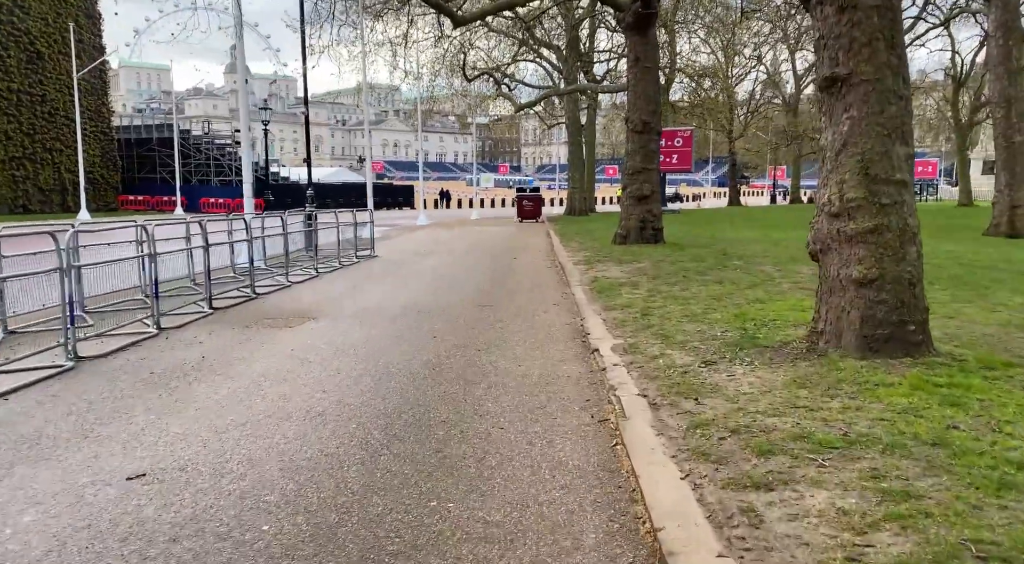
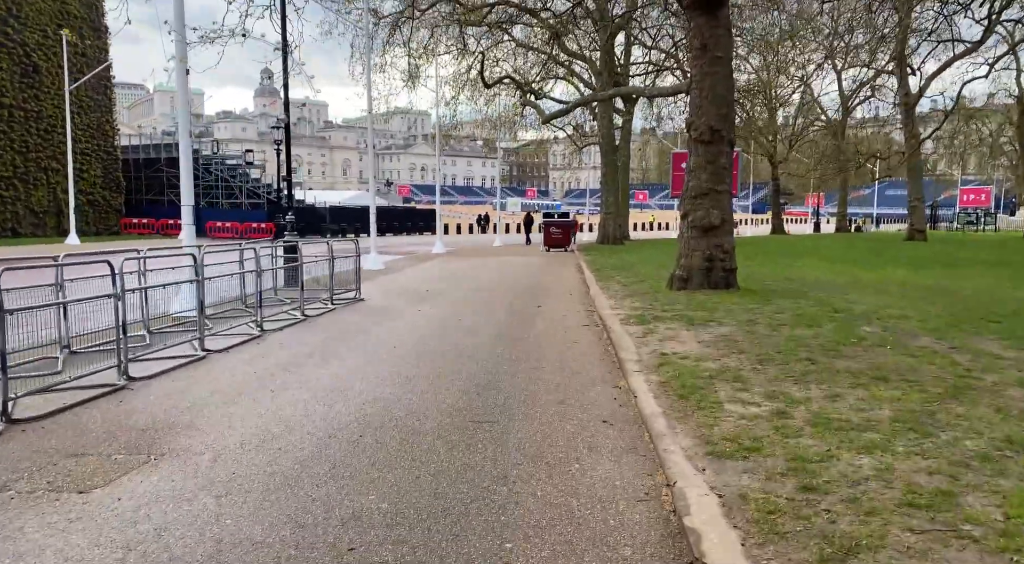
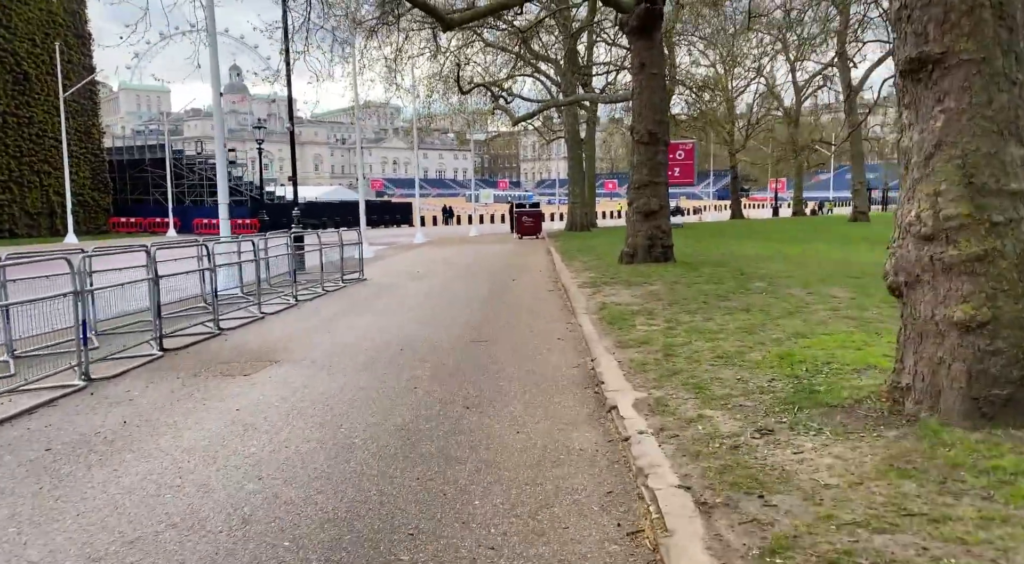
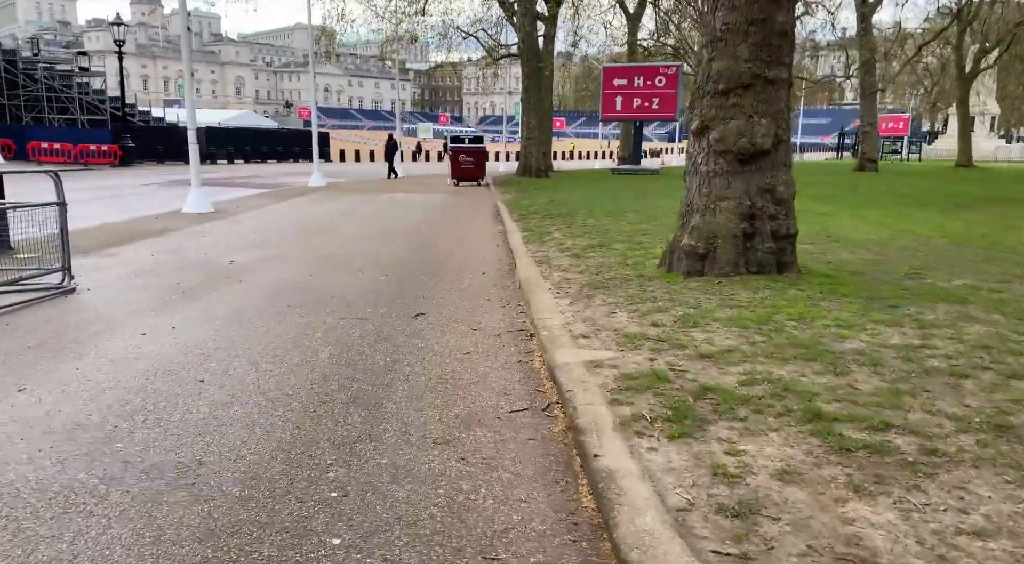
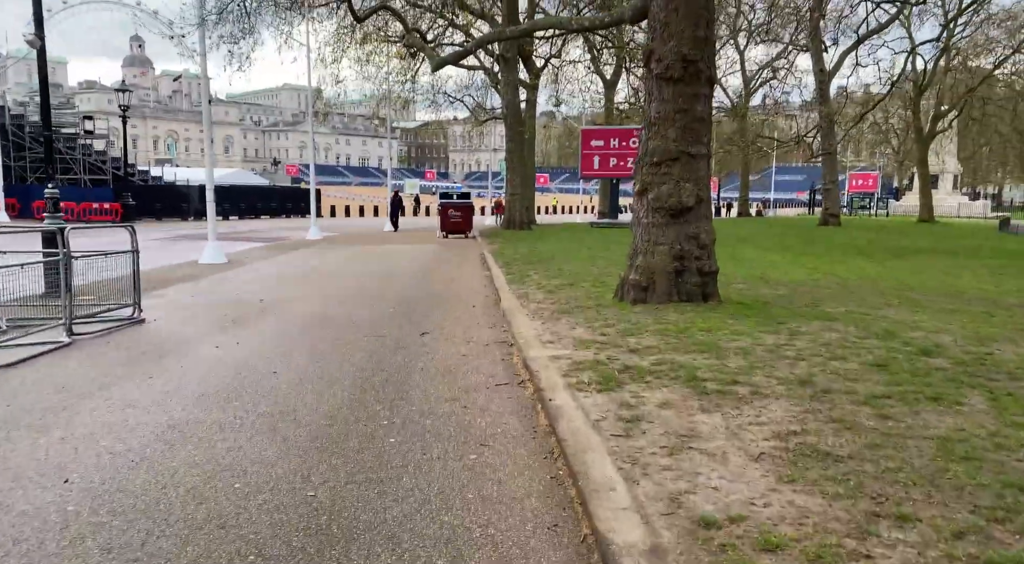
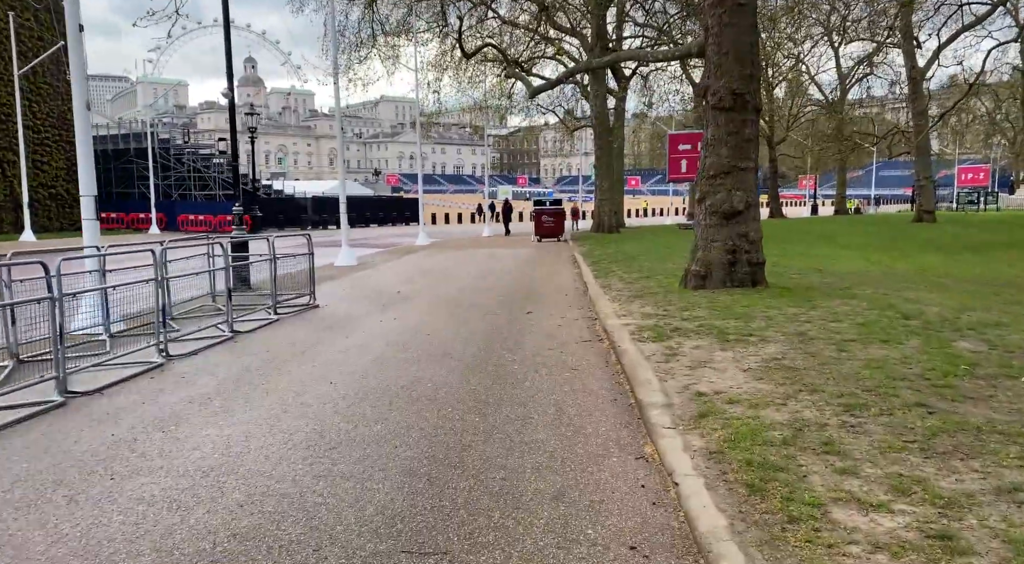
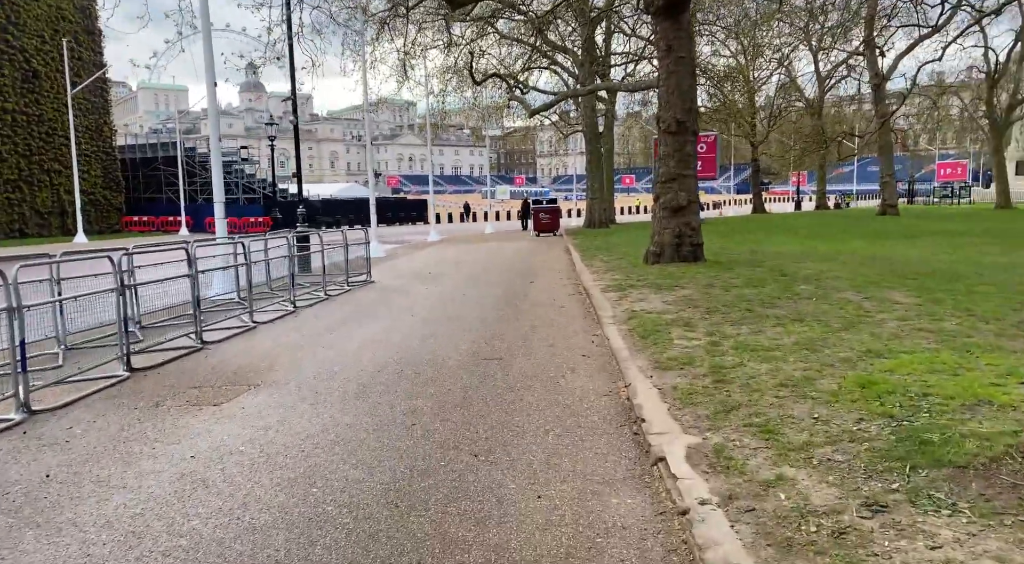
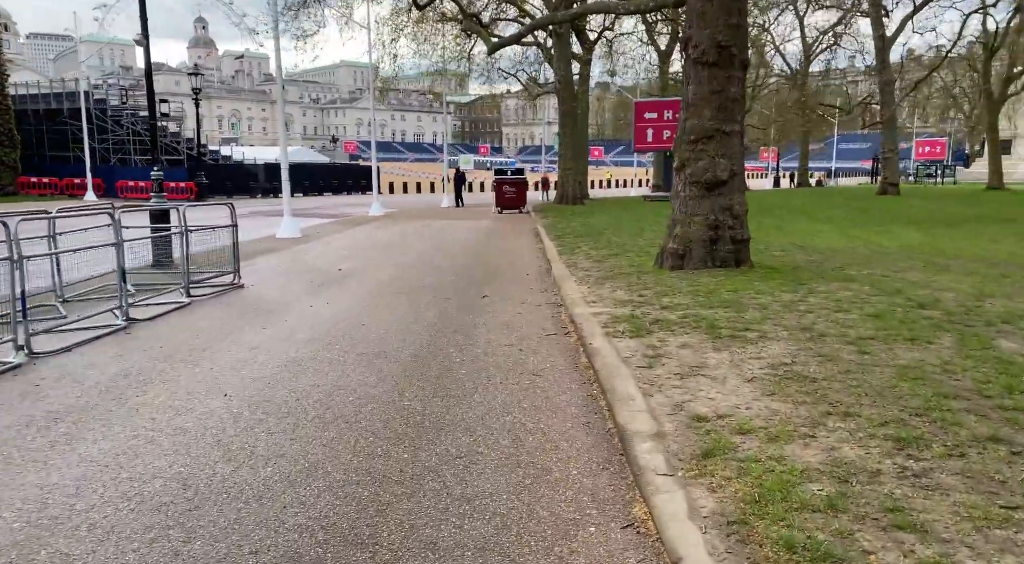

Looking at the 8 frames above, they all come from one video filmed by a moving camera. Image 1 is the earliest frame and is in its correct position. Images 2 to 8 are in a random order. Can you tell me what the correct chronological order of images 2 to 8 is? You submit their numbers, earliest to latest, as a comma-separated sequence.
3, 7, 2, 6, 8, 5, 4
